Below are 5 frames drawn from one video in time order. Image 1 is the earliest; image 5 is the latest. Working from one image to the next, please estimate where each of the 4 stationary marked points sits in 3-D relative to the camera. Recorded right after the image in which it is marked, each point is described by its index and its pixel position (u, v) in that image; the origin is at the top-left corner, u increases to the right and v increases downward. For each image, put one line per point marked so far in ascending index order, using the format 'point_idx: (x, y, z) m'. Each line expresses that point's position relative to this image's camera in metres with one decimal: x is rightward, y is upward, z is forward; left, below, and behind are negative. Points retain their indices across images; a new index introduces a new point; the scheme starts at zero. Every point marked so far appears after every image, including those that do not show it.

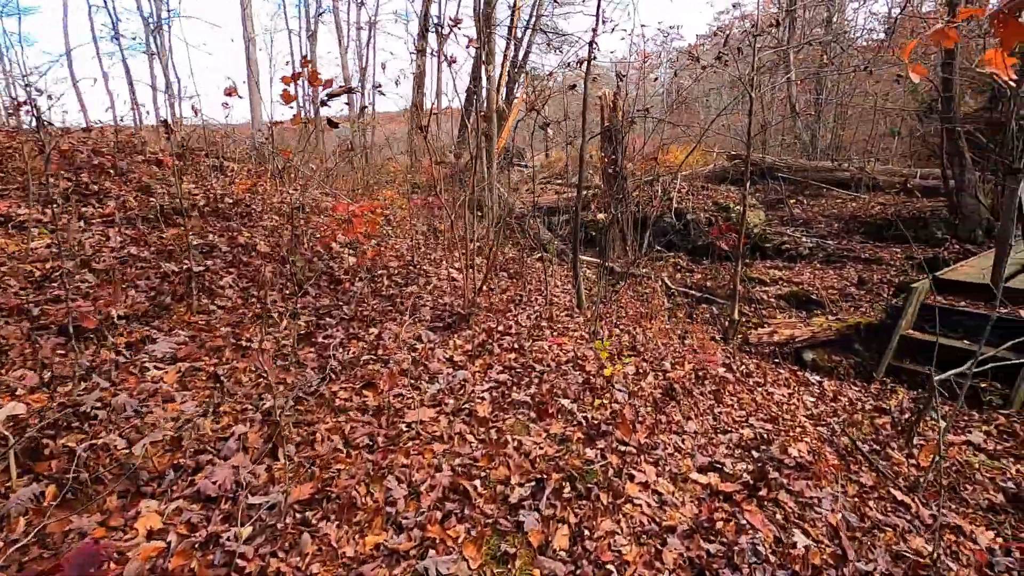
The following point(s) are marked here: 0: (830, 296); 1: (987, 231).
0: (+4.6, -0.1, +7.8) m
1: (+9.1, +1.1, +10.2) m
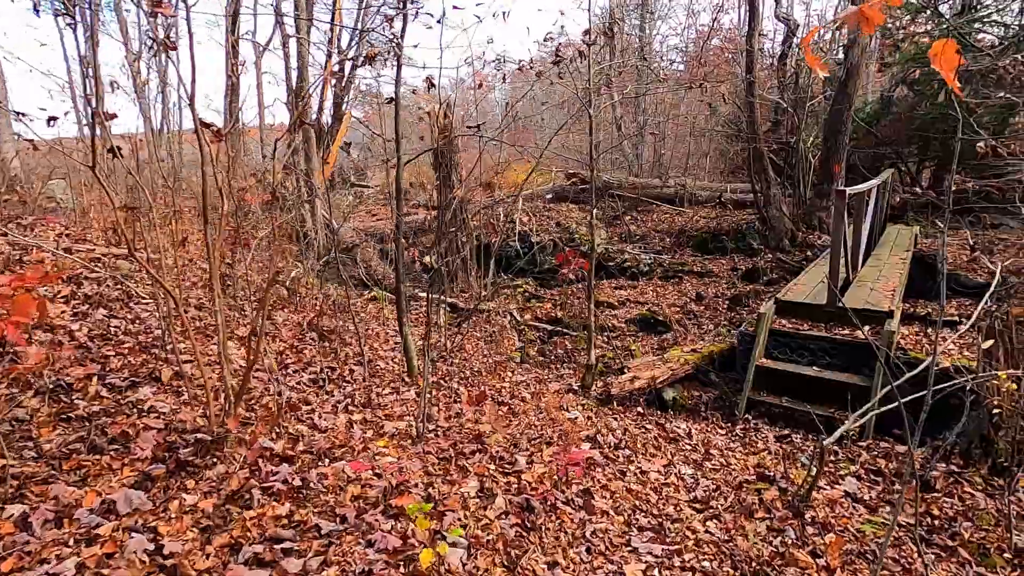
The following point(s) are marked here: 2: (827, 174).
0: (+2.3, -0.4, +7.7) m
1: (+5.9, +1.0, +11.2) m
2: (+6.9, +2.5, +11.7) m
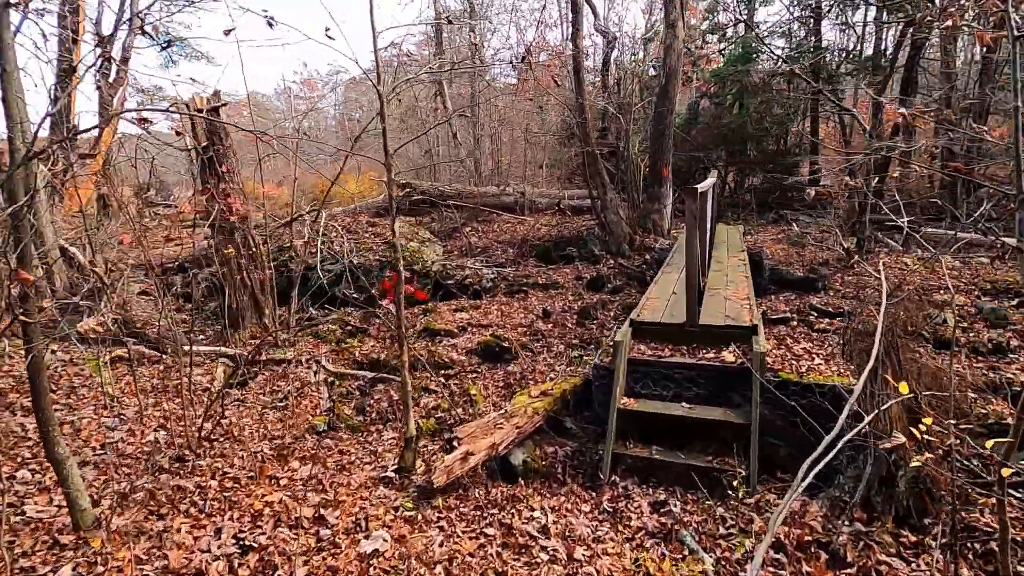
0: (+0.1, -0.7, +6.7) m
1: (+2.5, +0.9, +11.1) m
2: (+3.2, +2.4, +11.8) m
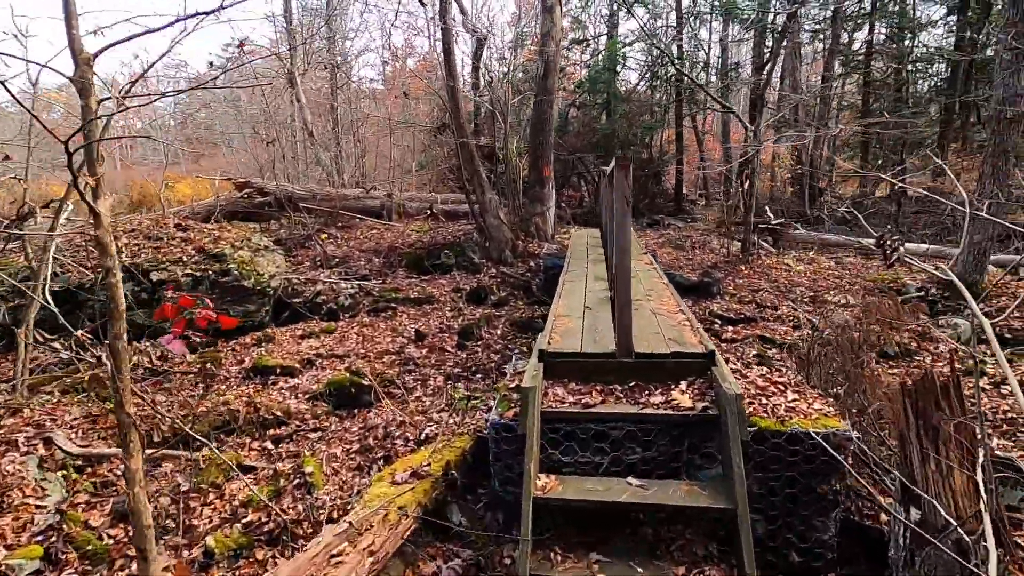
0: (-1.2, -0.9, +5.0) m
1: (0.0, +0.7, +9.9) m
2: (+0.5, +2.2, +10.8) m
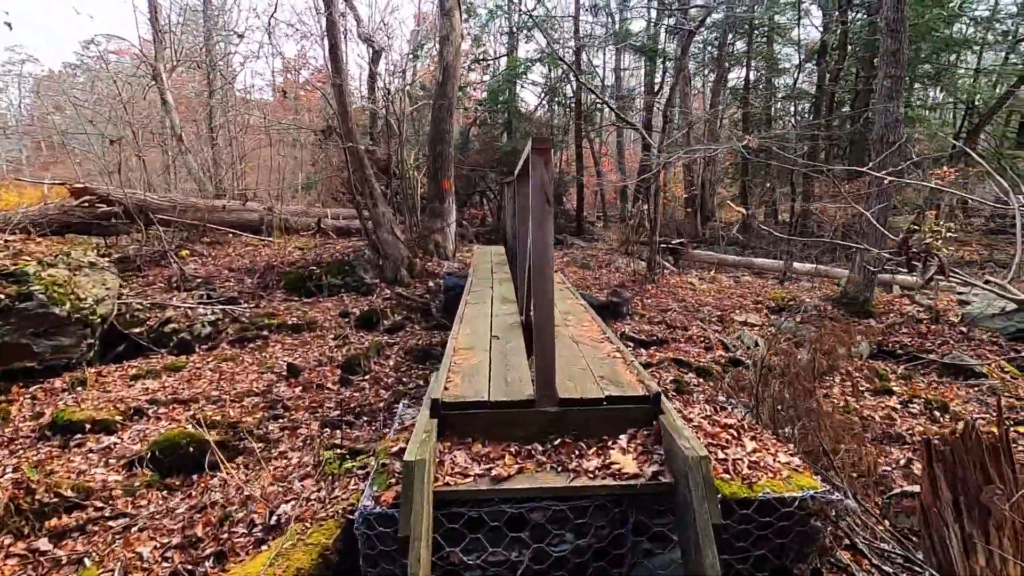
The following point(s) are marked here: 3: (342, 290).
0: (-2.0, -1.1, +3.9) m
1: (-1.7, +0.3, +9.0) m
2: (-1.4, +1.8, +10.0) m
3: (-2.7, 0.0, +8.4) m
